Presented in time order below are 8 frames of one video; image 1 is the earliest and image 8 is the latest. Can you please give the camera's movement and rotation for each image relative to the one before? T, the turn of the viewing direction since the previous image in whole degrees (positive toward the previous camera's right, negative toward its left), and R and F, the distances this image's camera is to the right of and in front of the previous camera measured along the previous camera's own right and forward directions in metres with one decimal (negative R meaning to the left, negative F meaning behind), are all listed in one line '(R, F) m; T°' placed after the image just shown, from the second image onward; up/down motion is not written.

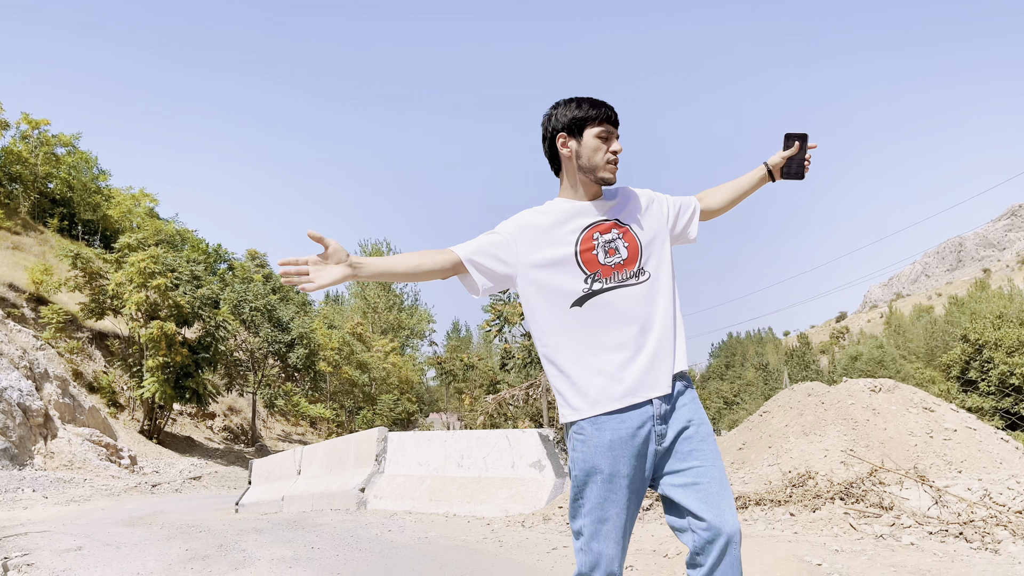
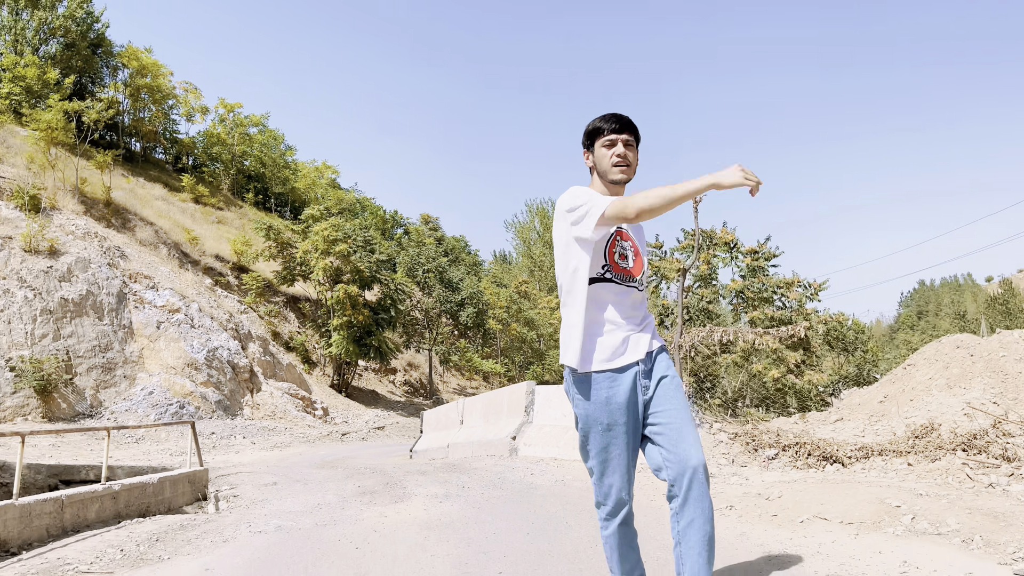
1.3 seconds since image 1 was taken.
(+0.3, -0.4) m; -12°
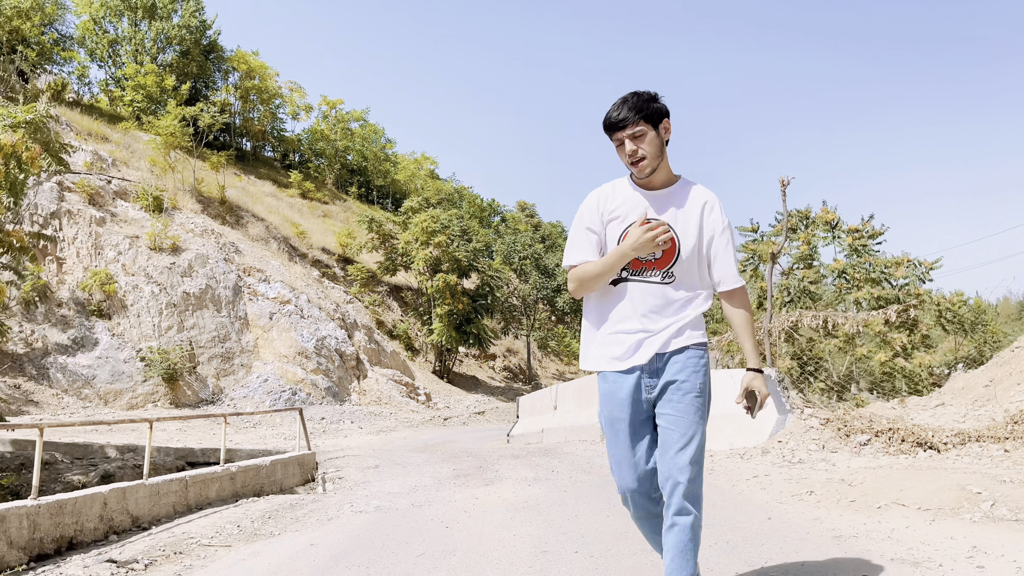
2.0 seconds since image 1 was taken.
(+0.1, -0.1) m; -7°
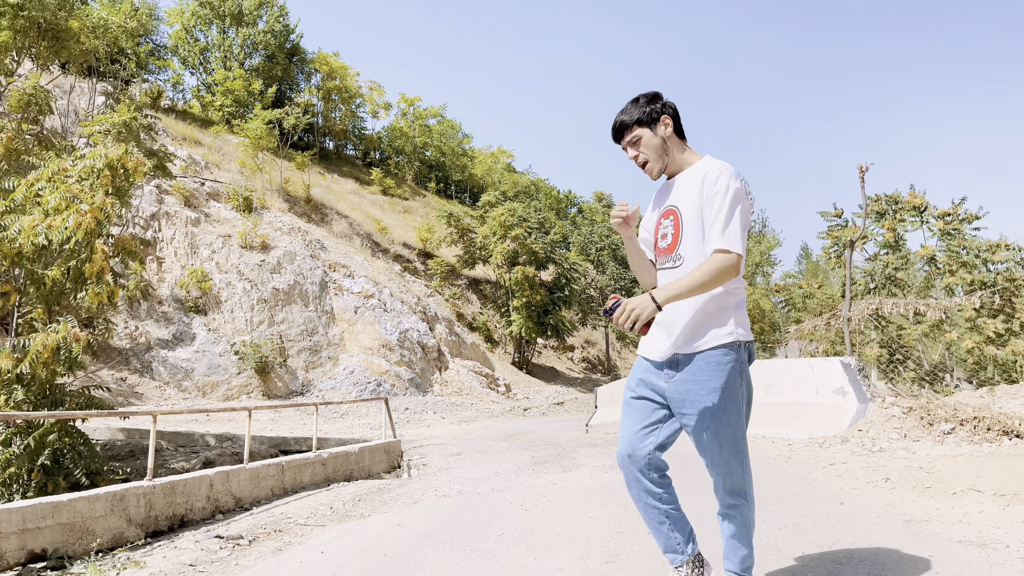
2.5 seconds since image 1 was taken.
(0.0, -0.2) m; -6°
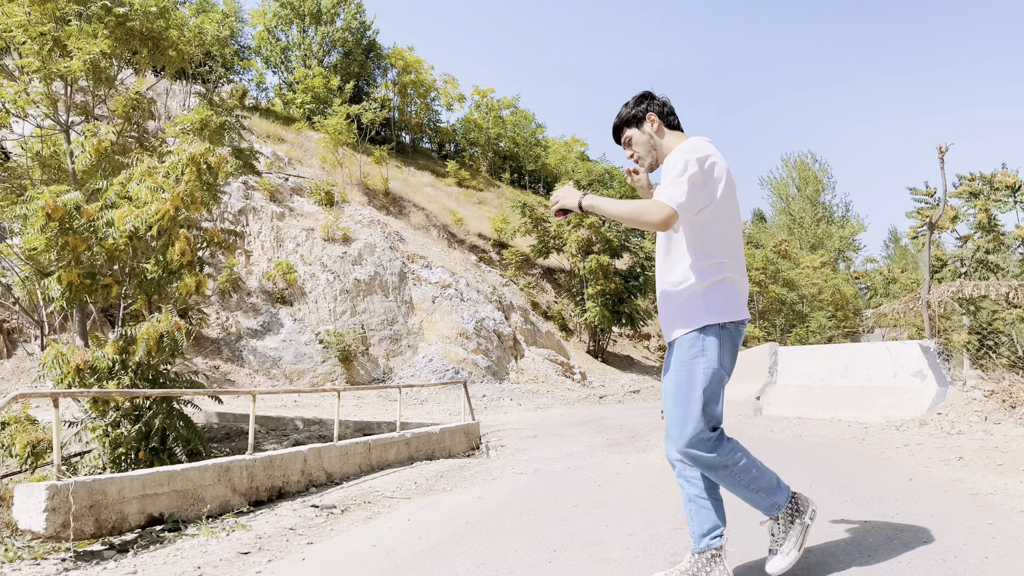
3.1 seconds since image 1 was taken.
(0.0, -0.2) m; -5°
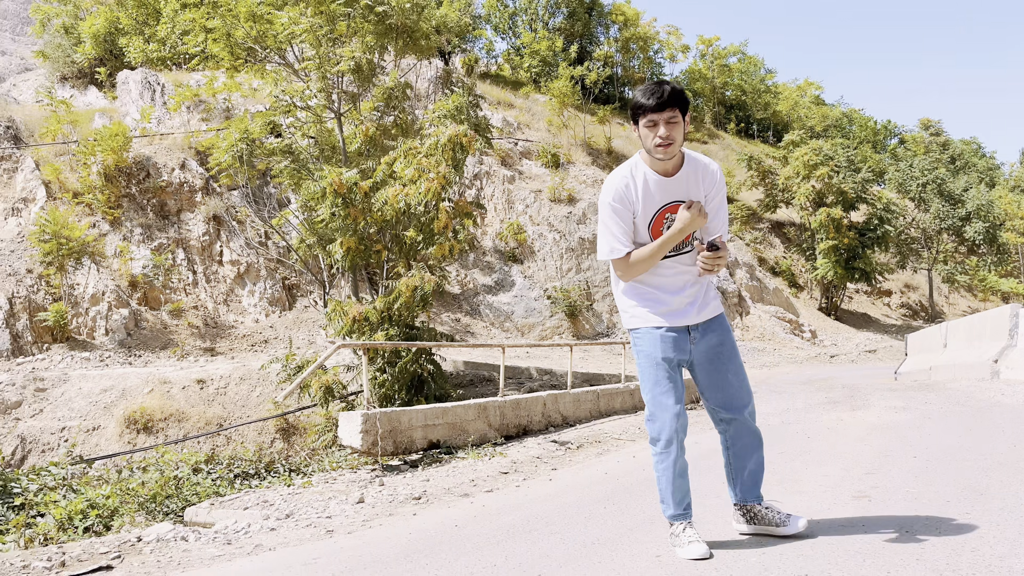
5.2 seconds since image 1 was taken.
(+0.1, -0.7) m; -16°
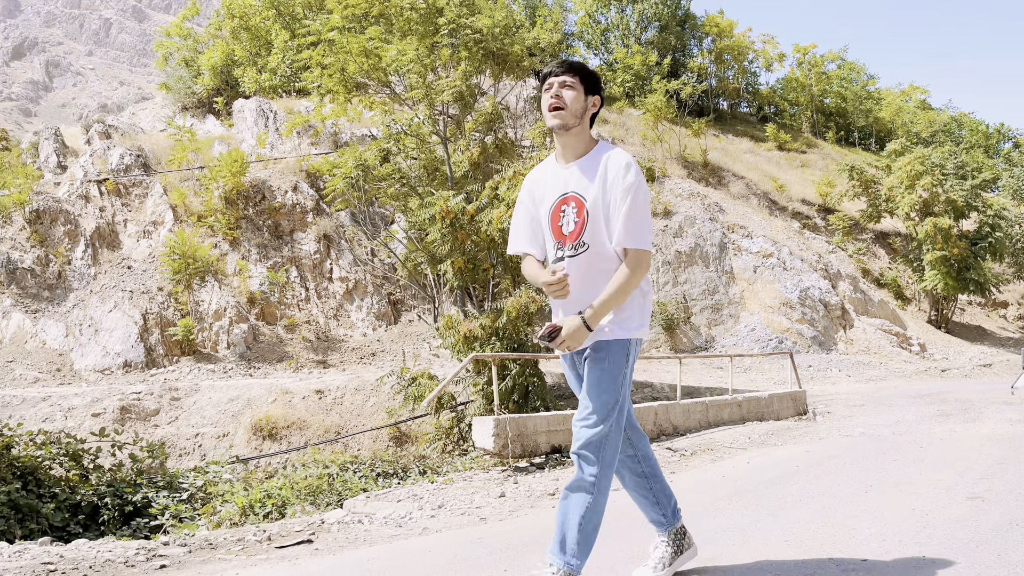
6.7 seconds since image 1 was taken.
(-0.2, -0.4) m; -6°
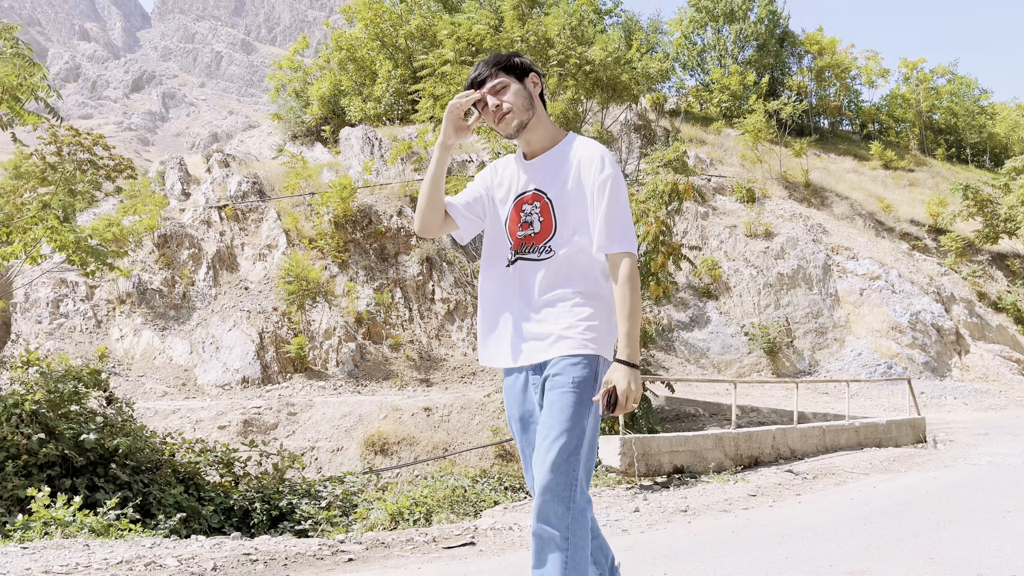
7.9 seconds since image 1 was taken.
(-0.2, -0.3) m; -6°
